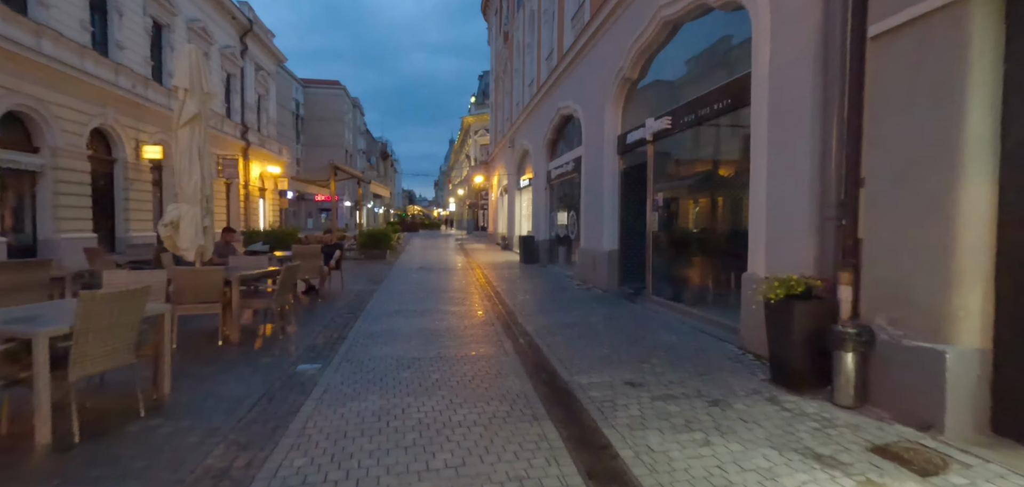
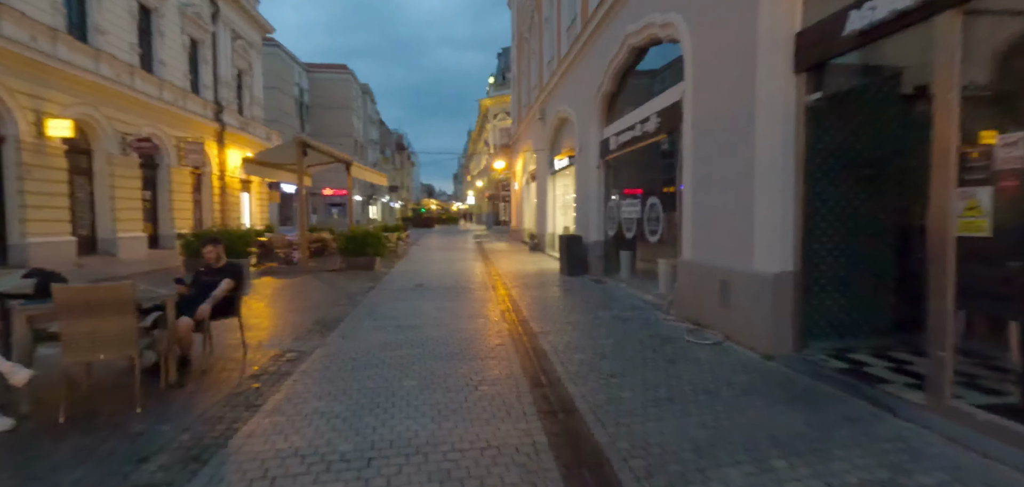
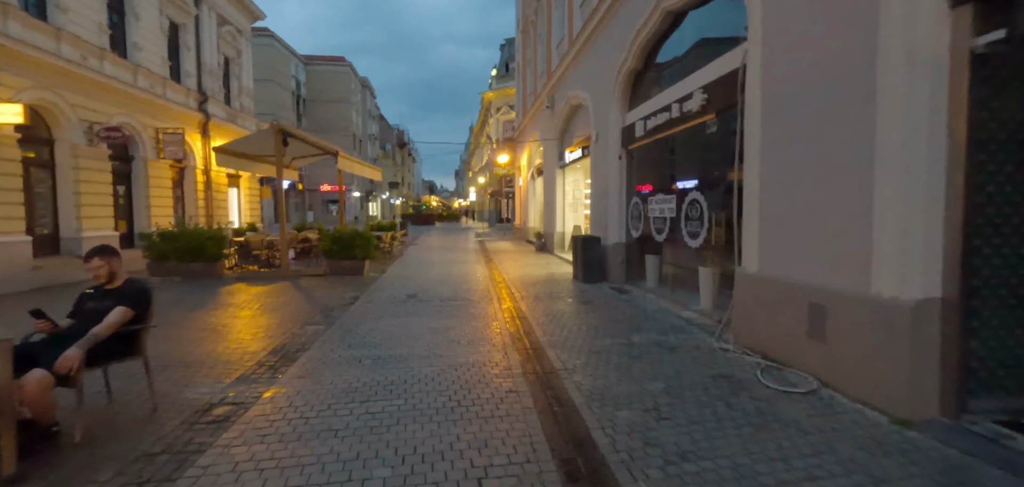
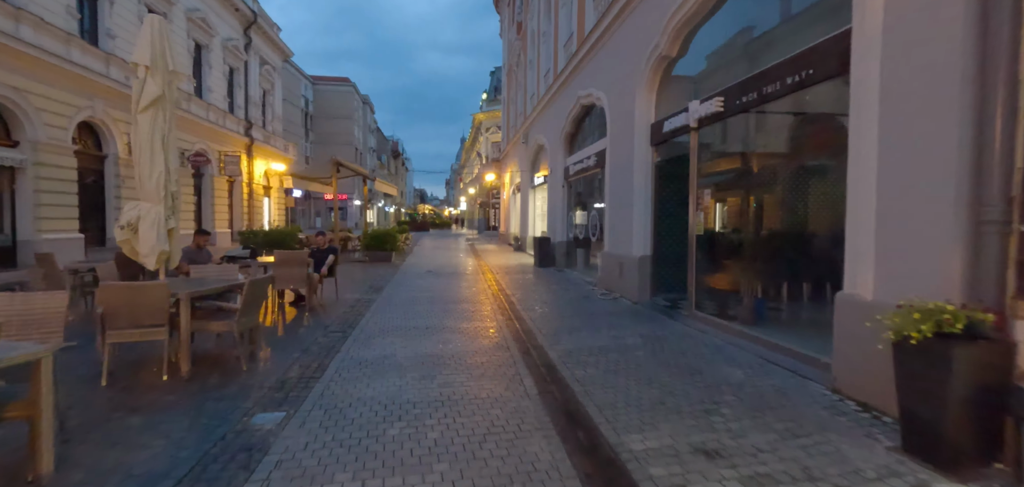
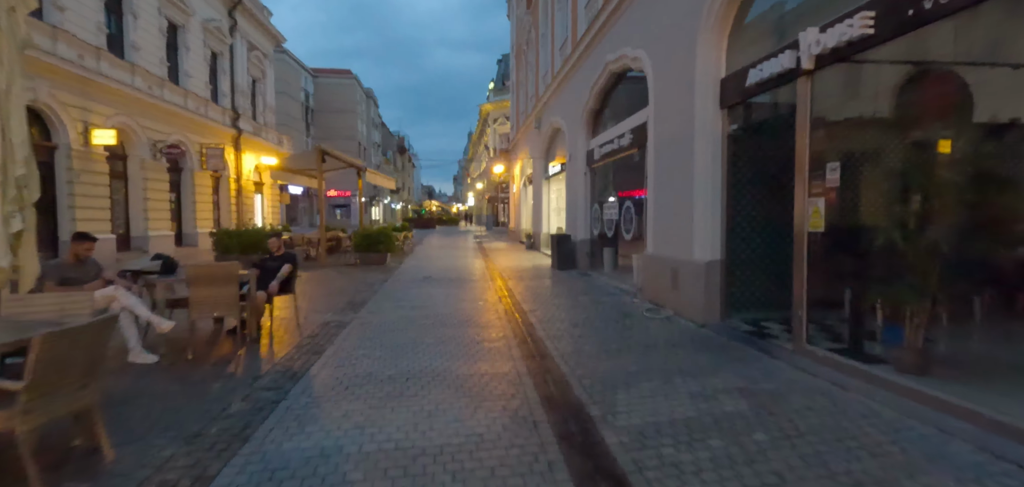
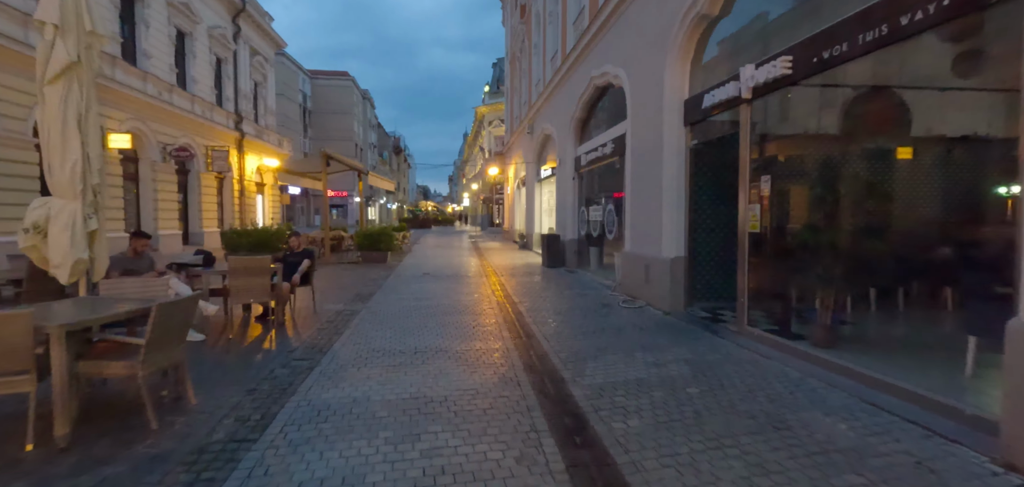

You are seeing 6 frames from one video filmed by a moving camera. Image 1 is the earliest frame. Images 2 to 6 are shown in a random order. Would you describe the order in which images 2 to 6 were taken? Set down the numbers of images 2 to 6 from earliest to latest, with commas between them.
4, 6, 5, 2, 3
